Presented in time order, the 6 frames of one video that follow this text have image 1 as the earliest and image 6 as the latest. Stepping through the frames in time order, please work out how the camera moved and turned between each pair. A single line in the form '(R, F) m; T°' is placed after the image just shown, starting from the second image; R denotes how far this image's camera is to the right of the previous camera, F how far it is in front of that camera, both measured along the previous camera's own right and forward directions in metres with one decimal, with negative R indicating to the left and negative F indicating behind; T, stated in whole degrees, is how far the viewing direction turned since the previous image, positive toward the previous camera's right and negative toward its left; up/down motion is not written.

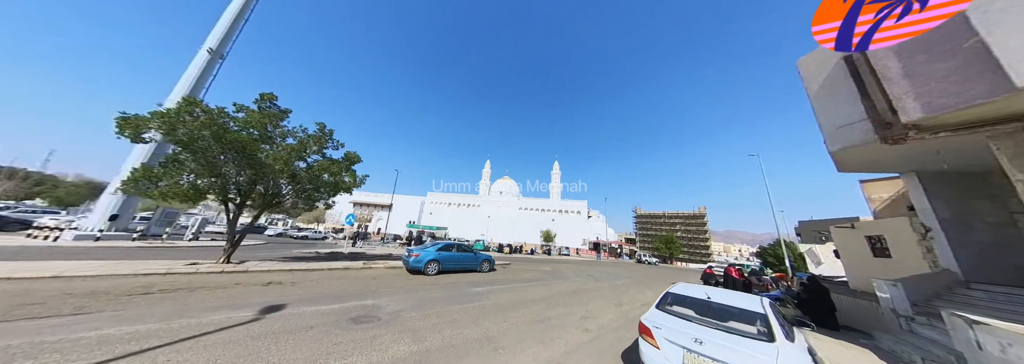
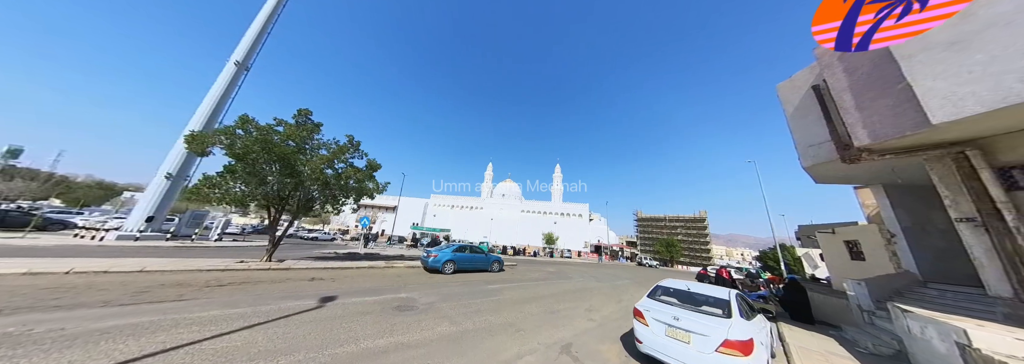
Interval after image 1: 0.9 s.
(-0.4, -0.9) m; 0°
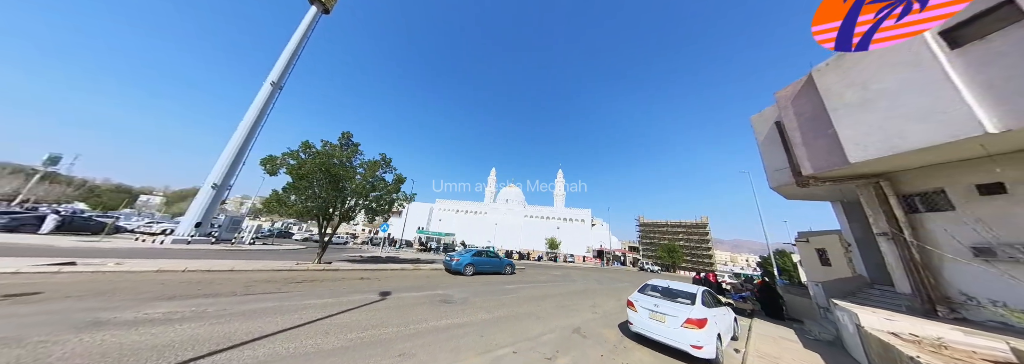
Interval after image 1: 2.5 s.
(-0.6, -1.5) m; -1°
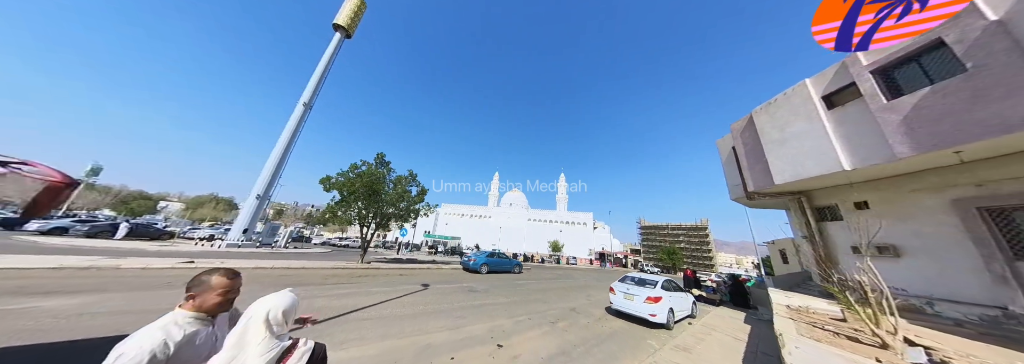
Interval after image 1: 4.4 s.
(-0.4, -2.1) m; -1°
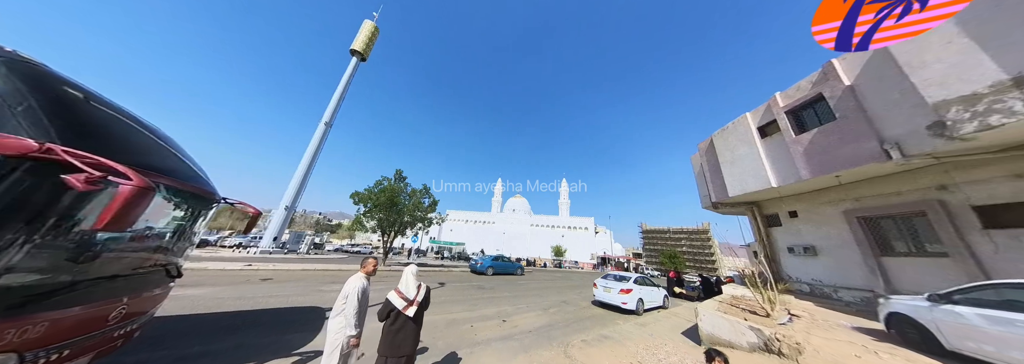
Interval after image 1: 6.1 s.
(+0.1, -1.9) m; -1°
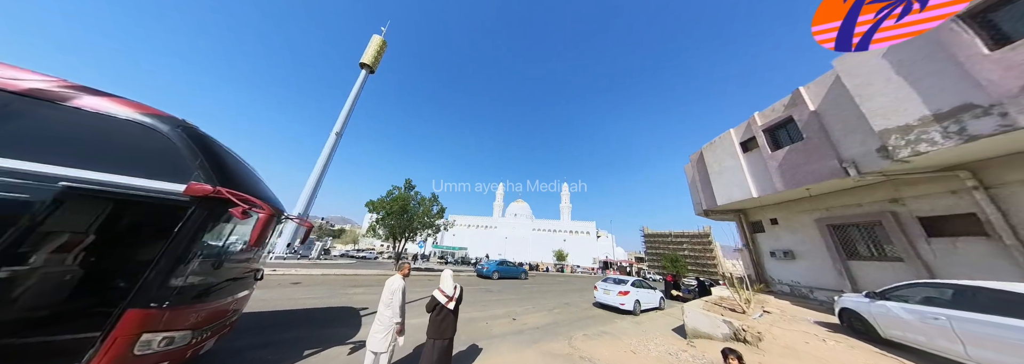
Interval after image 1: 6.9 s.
(-0.2, -0.9) m; 0°
